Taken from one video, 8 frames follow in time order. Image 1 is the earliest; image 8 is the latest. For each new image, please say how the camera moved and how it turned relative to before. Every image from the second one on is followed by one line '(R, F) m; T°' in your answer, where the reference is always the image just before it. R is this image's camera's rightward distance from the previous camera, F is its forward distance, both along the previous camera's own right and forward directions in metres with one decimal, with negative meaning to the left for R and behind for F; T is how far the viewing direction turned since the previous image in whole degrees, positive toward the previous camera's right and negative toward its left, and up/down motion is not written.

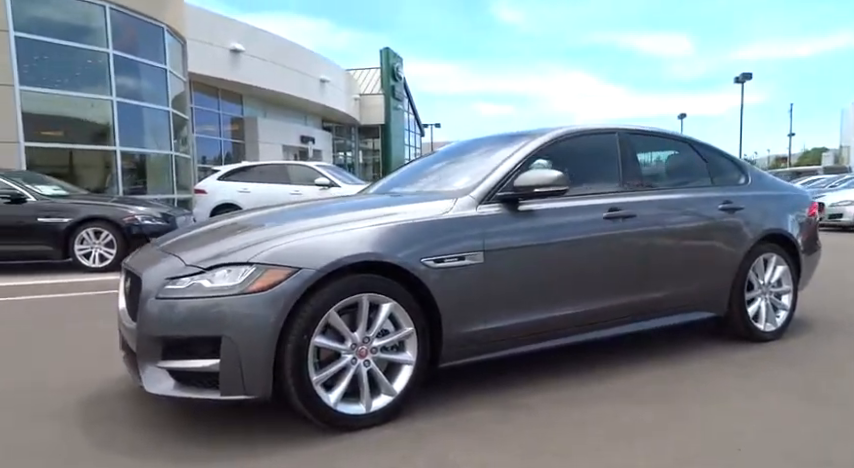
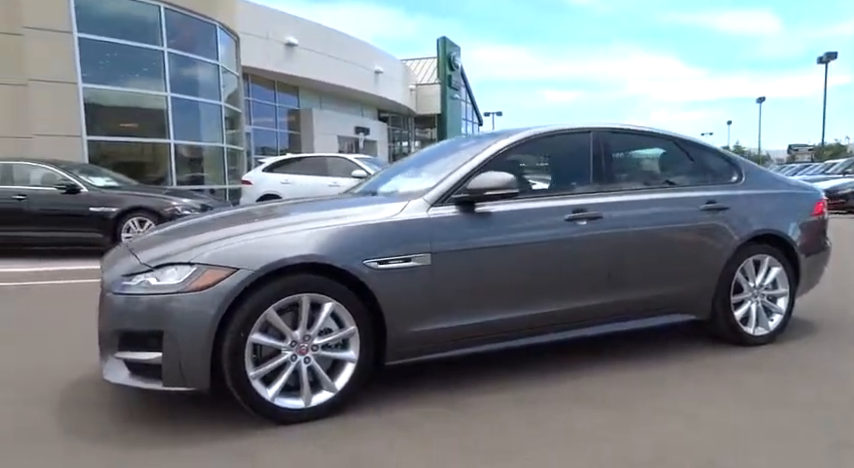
(+0.6, 0.0) m; -6°
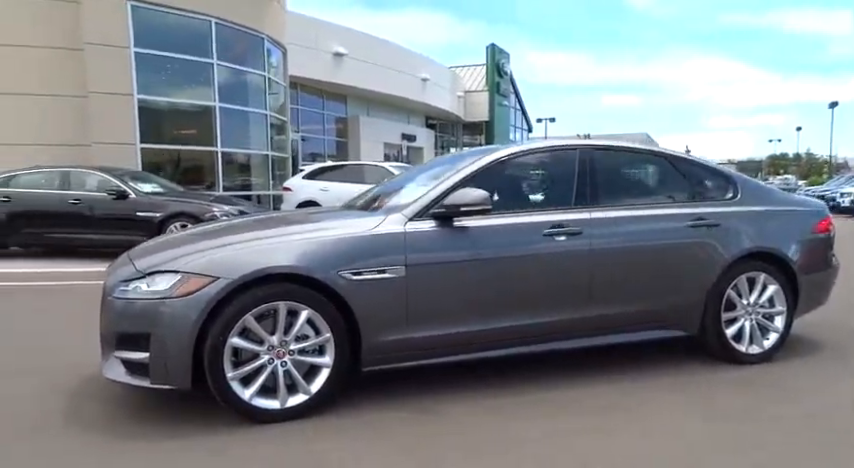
(+0.4, -0.1) m; -5°
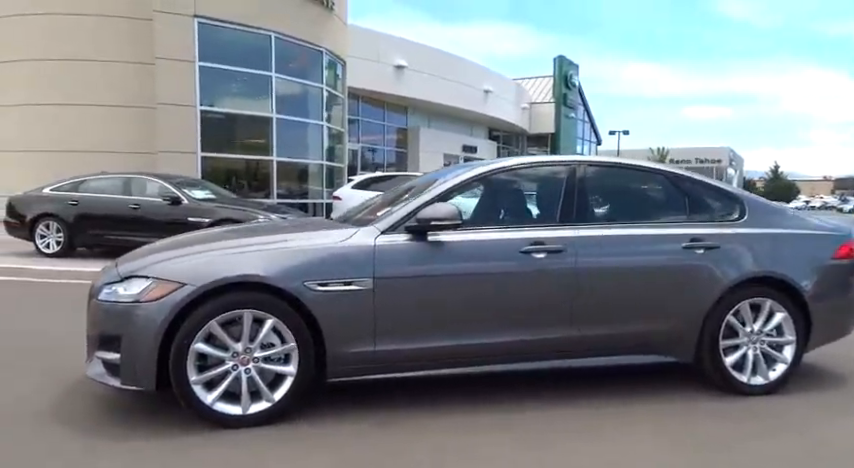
(+0.6, 0.0) m; -7°
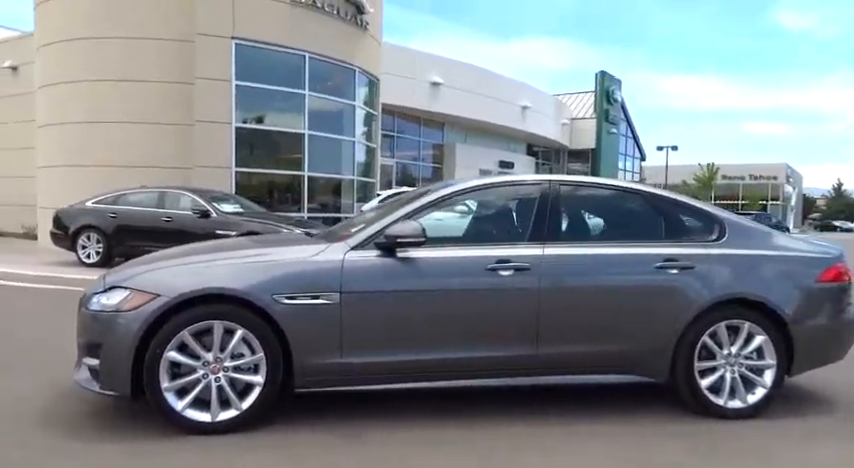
(+0.5, -0.1) m; -5°
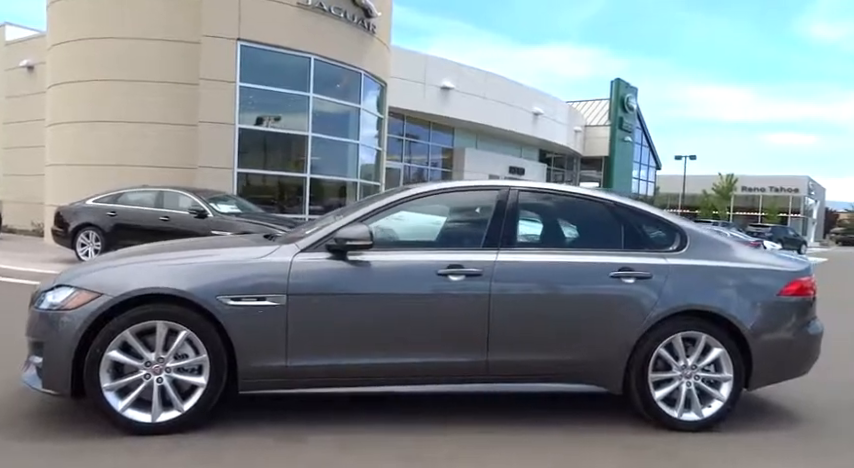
(+0.4, +0.1) m; -2°
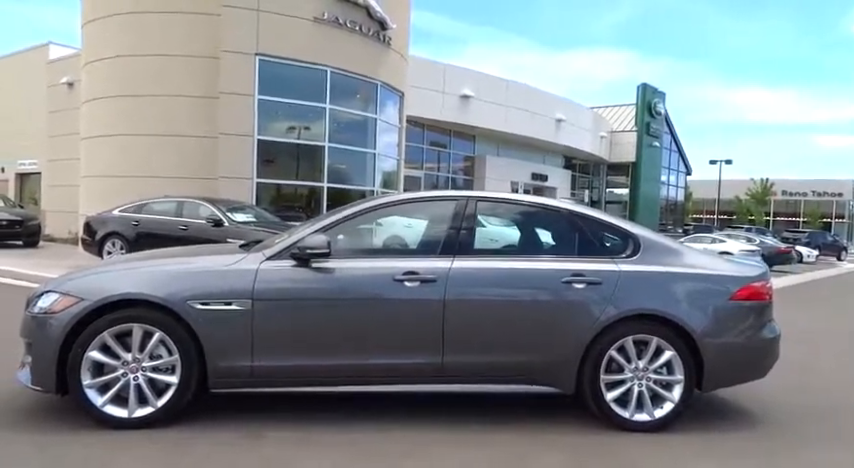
(+0.5, -0.2) m; -3°
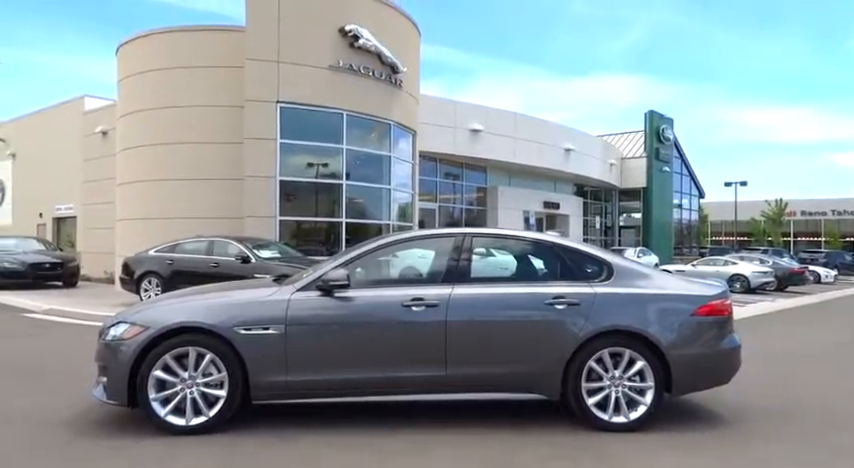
(+0.1, -0.7) m; -2°
